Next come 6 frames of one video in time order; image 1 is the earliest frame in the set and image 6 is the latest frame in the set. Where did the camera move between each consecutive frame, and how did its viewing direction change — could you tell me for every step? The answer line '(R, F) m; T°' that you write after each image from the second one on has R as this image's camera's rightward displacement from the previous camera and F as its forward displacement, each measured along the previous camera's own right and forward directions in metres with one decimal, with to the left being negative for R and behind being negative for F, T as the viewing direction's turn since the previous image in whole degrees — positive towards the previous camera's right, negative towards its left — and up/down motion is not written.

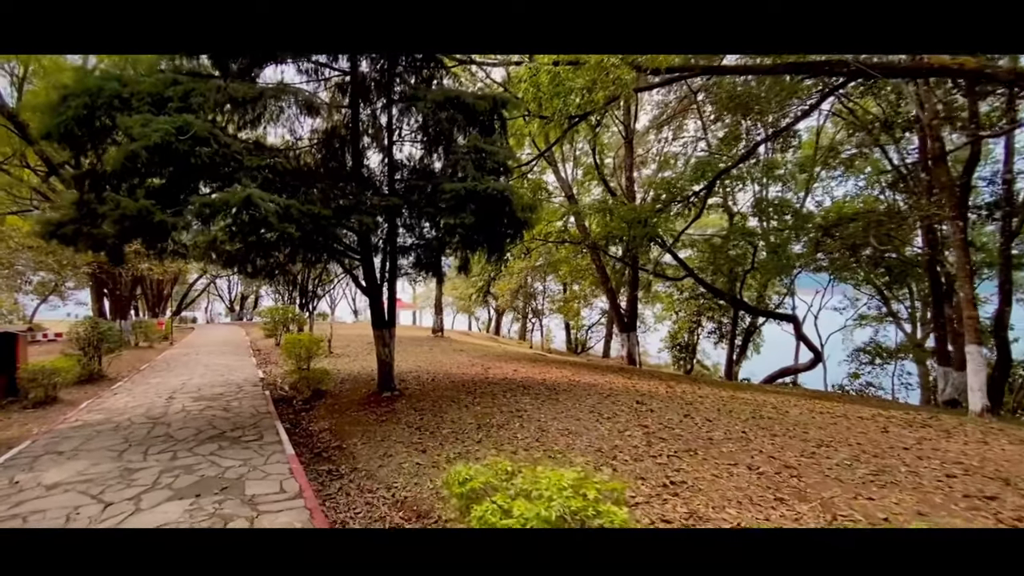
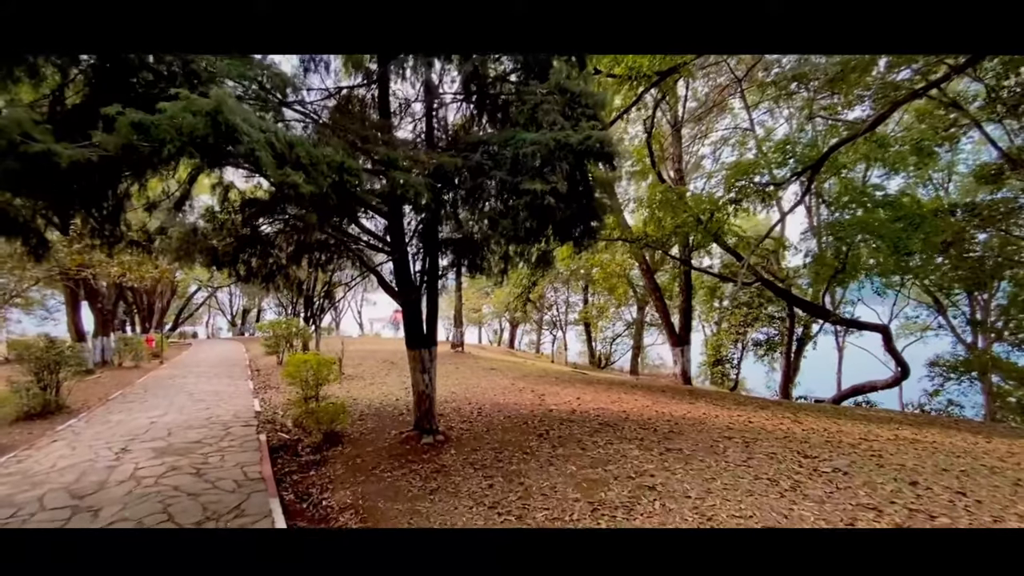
(-0.6, +1.2) m; 0°
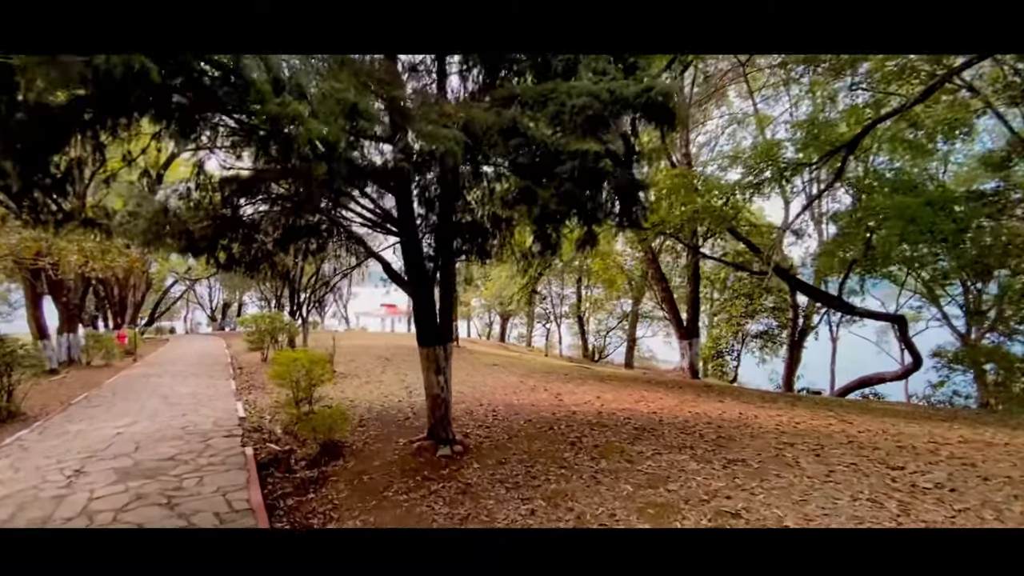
(-0.2, +0.4) m; +2°
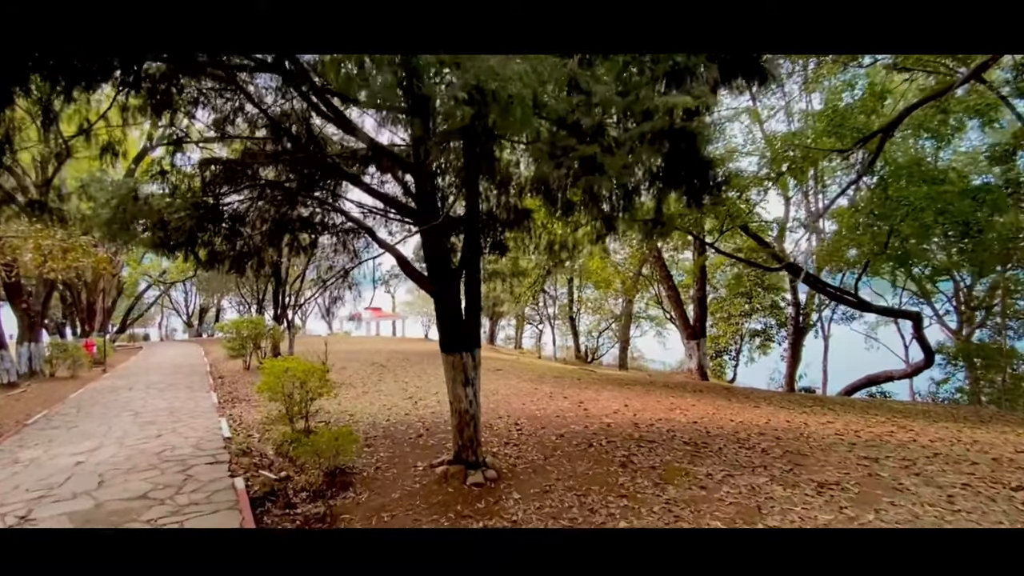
(-0.3, +0.4) m; +2°
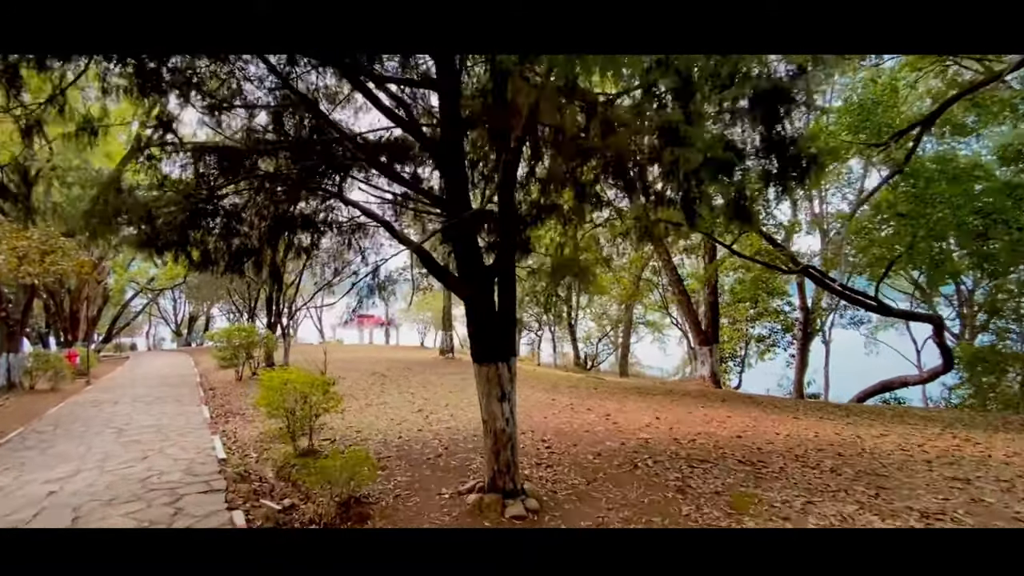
(-0.2, +0.3) m; +1°
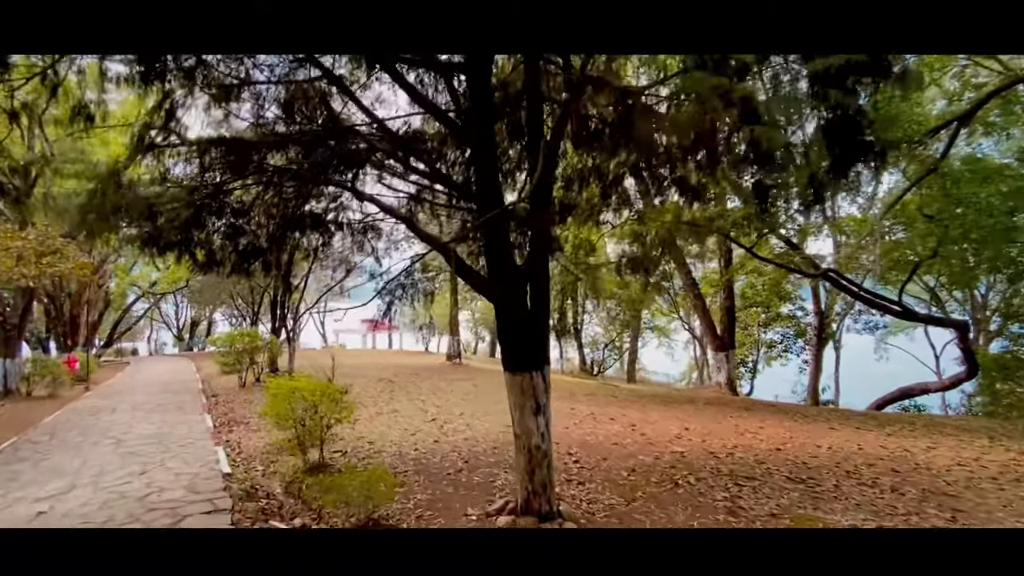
(-0.1, +0.2) m; 0°
